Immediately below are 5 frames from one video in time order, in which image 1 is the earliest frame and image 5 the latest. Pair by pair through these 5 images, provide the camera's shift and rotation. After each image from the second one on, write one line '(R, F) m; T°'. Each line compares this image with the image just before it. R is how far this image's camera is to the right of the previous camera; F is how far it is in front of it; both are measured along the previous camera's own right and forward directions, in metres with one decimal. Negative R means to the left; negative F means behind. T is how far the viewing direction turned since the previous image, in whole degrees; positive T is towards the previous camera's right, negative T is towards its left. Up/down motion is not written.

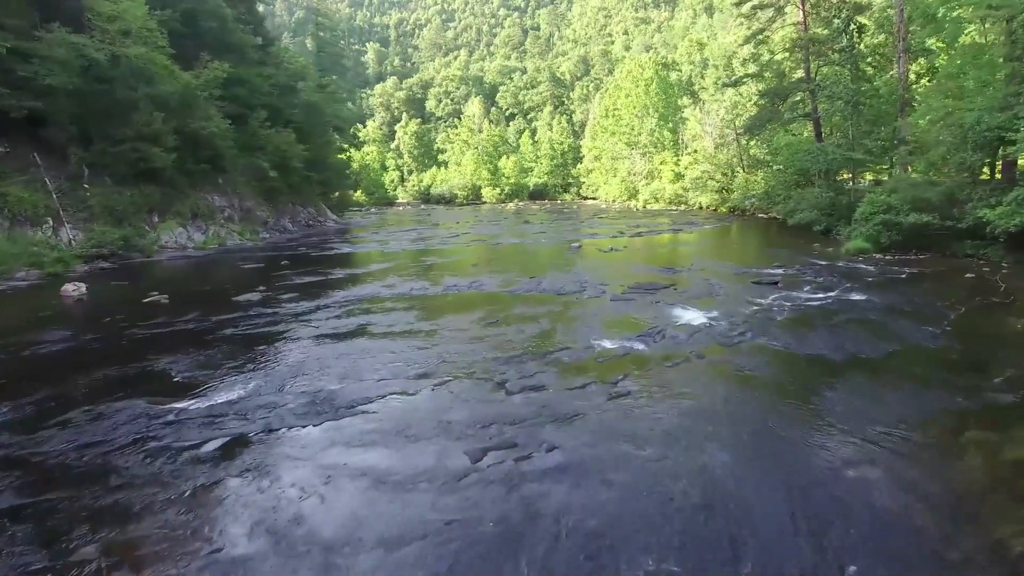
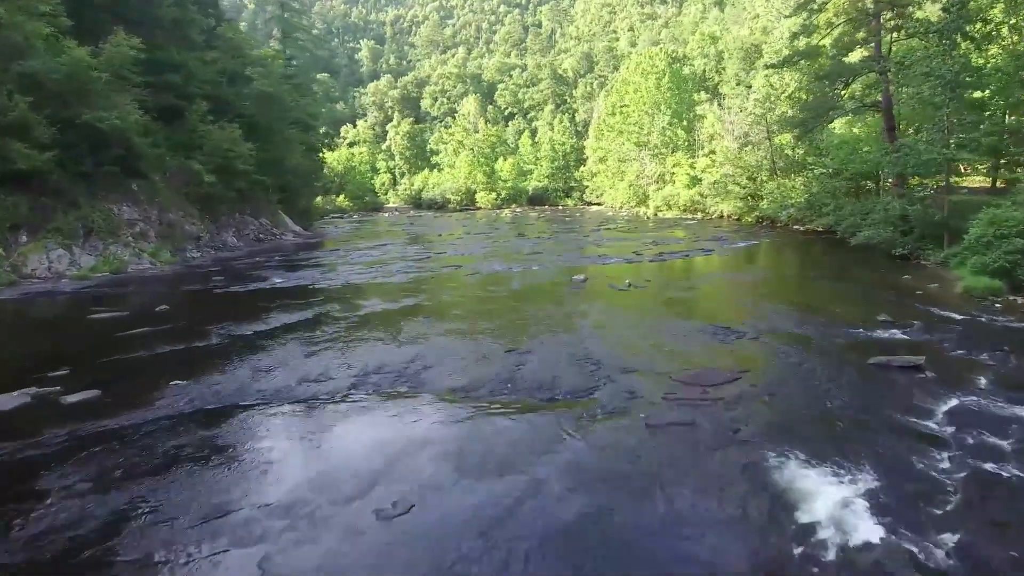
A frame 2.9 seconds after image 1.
(+0.3, +5.4) m; 0°
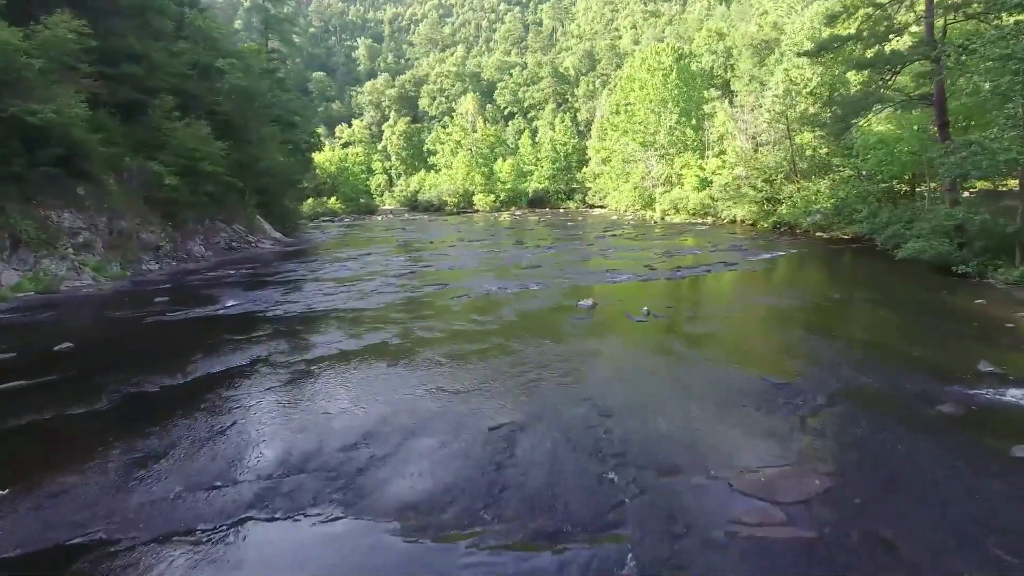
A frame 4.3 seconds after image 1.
(+0.1, +2.6) m; 0°
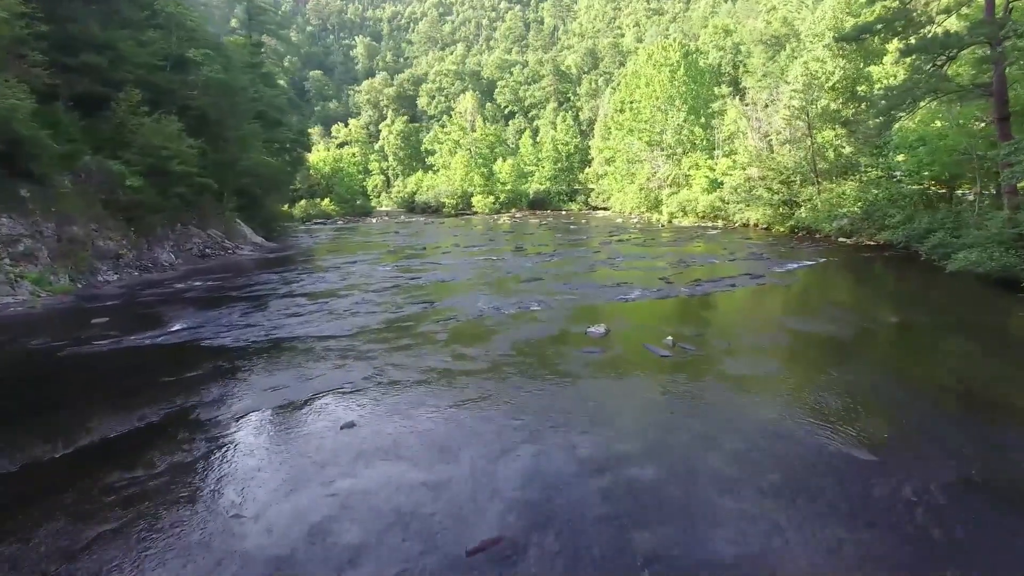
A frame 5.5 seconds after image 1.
(0.0, +2.1) m; 0°
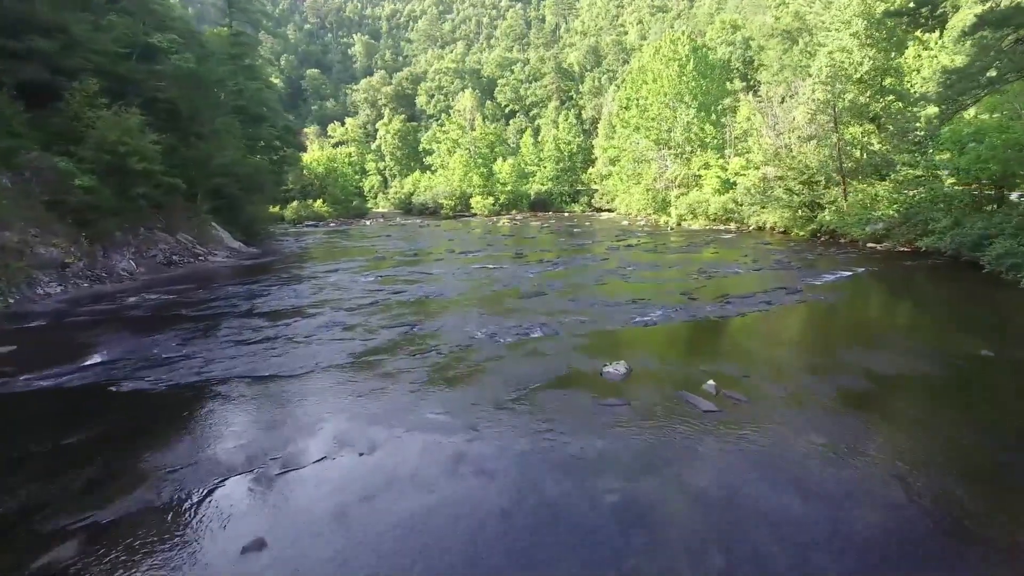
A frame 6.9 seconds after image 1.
(0.0, +2.3) m; 0°
